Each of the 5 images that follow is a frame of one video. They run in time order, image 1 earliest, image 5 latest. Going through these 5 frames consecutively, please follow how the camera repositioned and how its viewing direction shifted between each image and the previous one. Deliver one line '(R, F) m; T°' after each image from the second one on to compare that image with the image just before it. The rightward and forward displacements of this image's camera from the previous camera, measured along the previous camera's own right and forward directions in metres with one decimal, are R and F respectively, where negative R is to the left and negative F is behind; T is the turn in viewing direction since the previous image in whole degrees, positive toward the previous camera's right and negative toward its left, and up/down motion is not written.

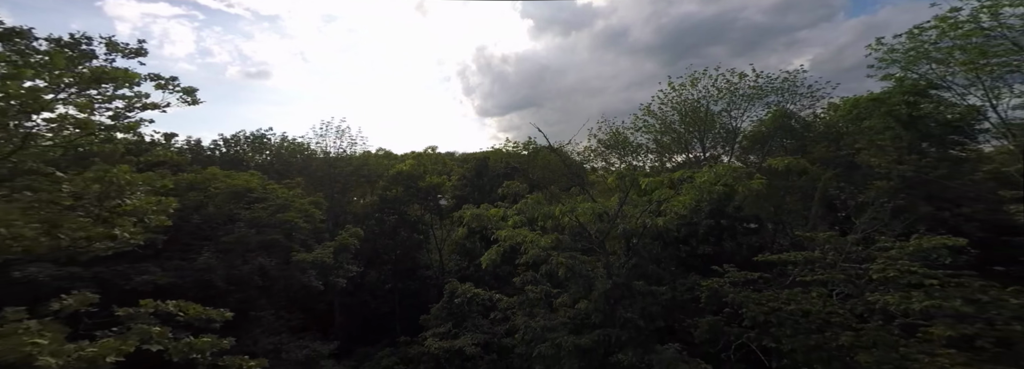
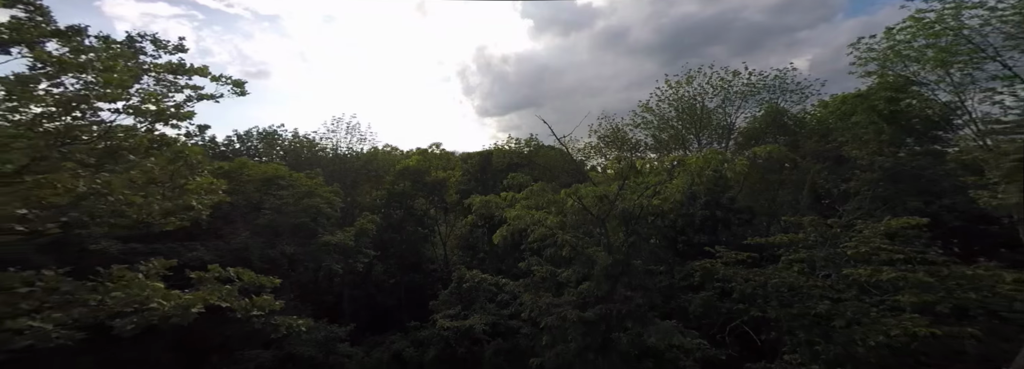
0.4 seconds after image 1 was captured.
(-0.2, -0.8) m; 0°
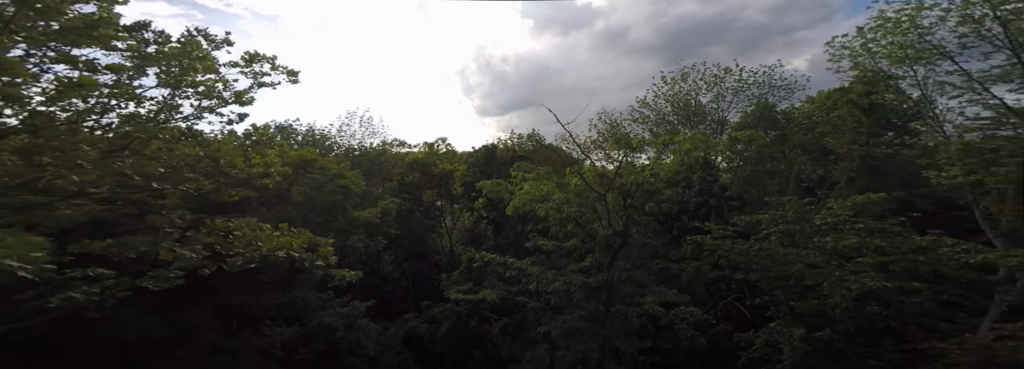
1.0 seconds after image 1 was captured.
(-0.2, -1.1) m; 0°
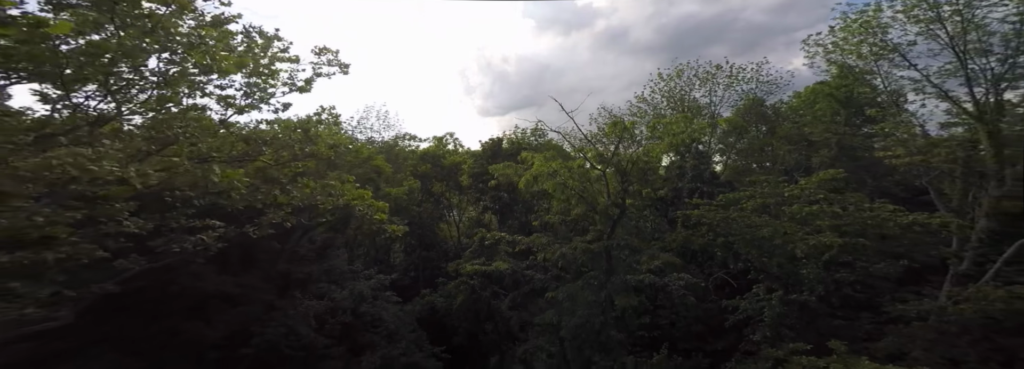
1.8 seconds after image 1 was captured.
(-0.3, -1.5) m; 0°
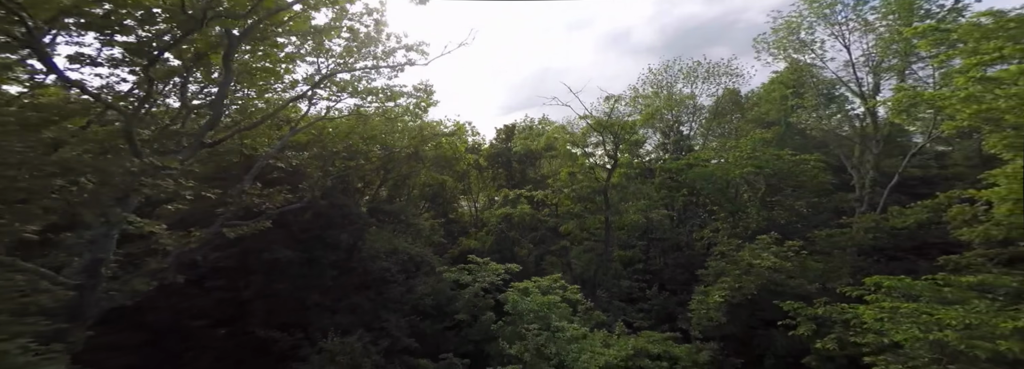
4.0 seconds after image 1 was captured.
(-0.9, -4.5) m; 0°
